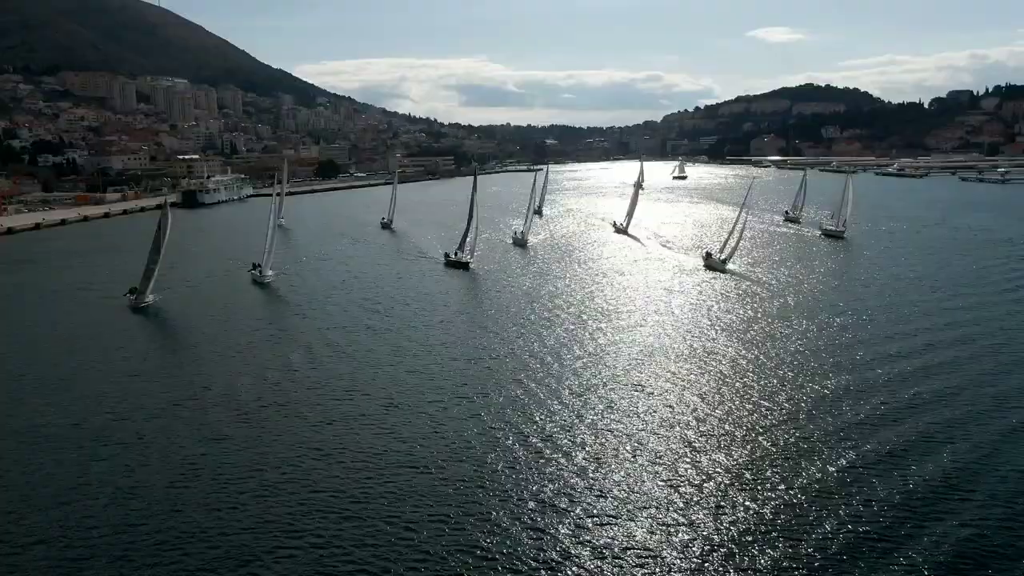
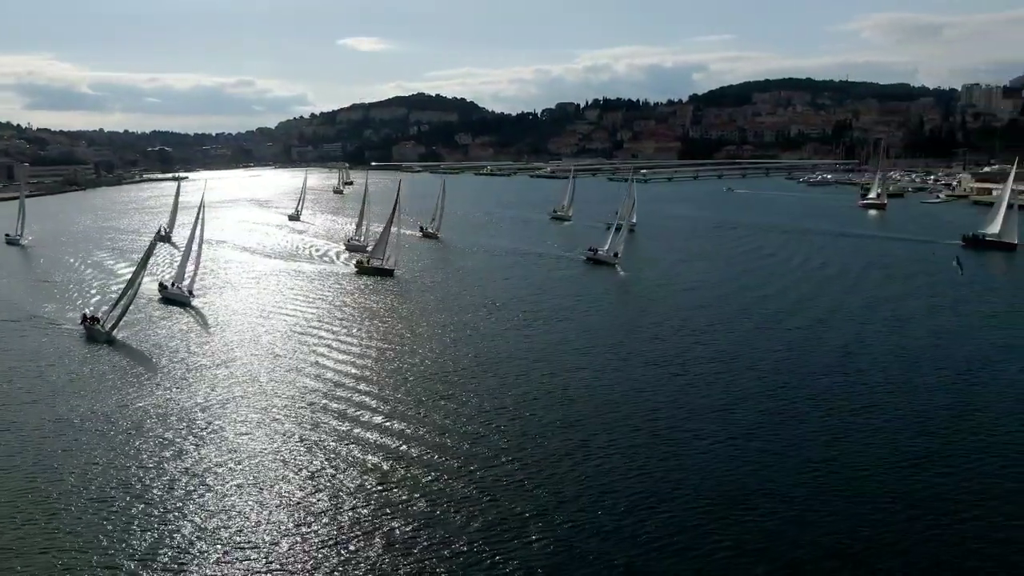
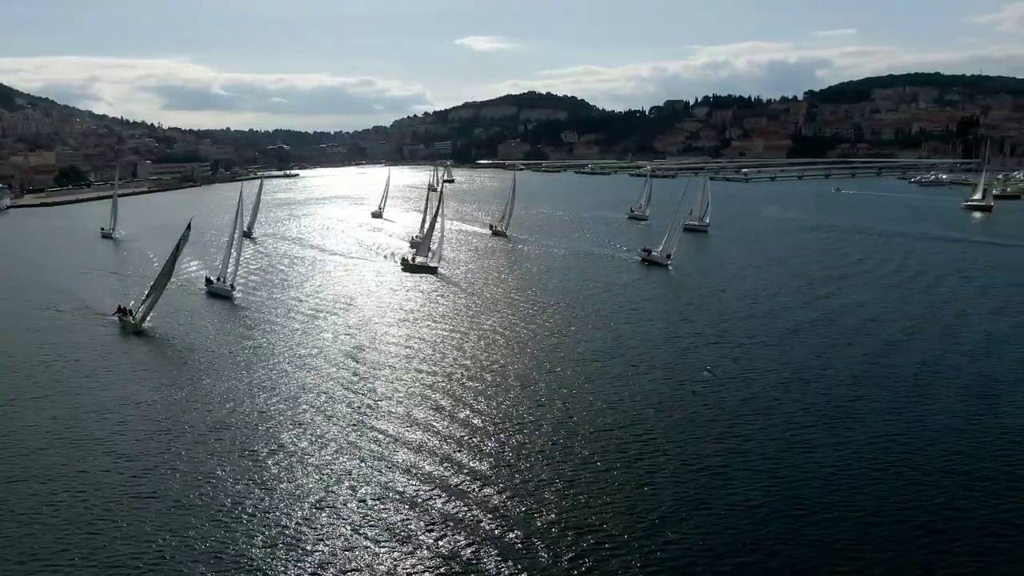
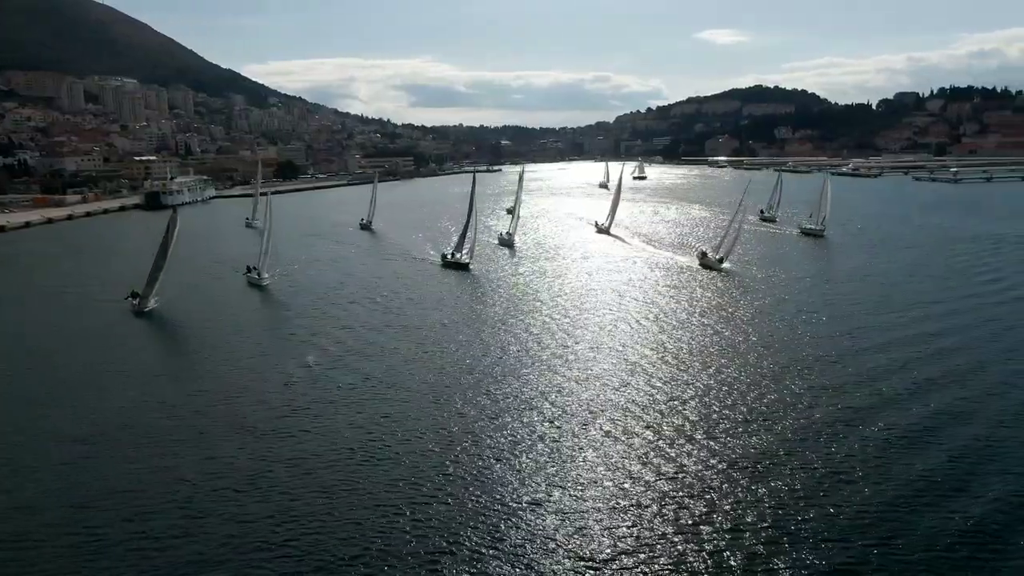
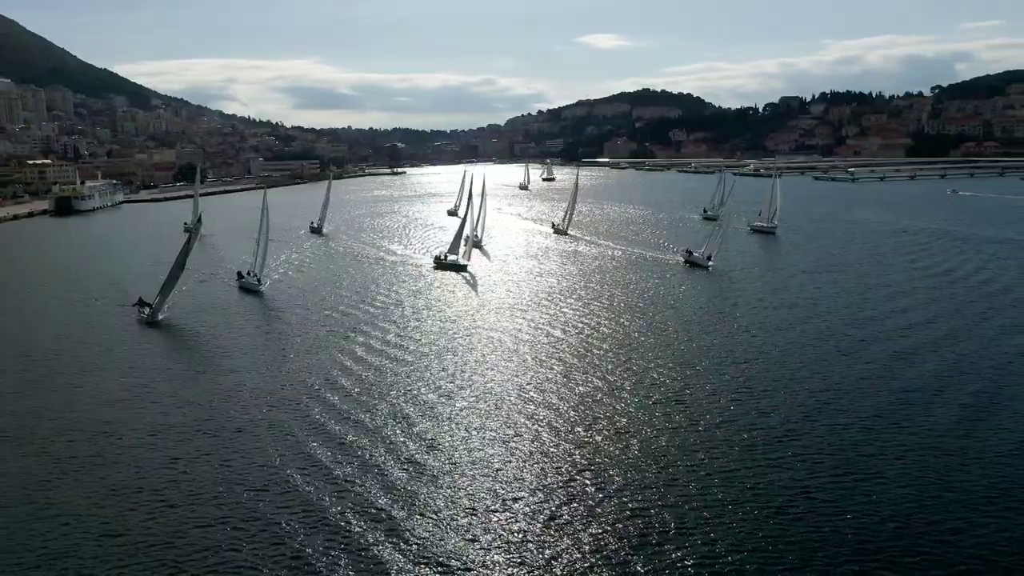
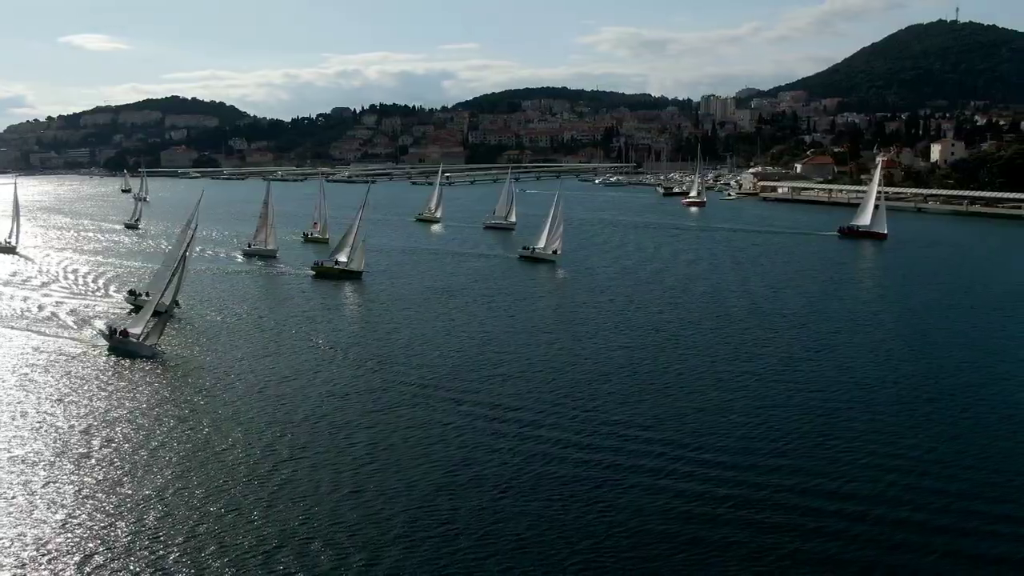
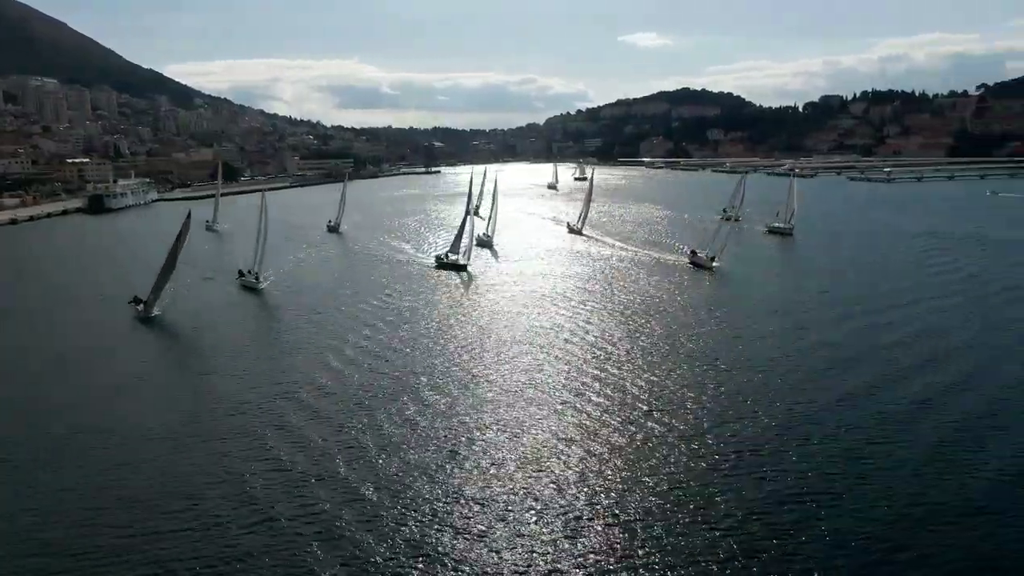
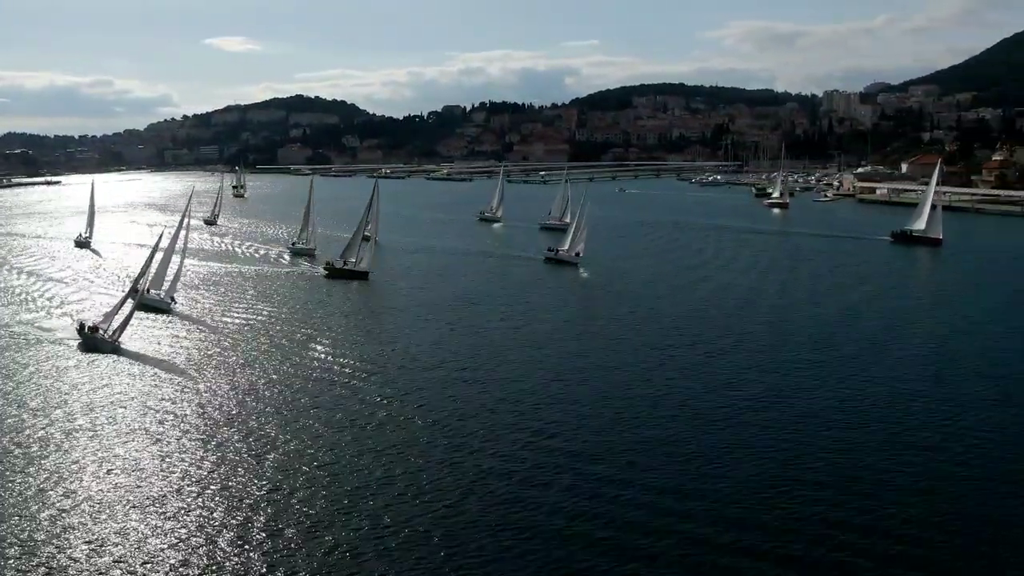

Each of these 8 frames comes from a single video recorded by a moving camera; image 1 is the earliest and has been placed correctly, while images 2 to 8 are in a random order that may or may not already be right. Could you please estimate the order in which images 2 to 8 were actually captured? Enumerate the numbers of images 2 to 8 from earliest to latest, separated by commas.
4, 7, 5, 3, 2, 8, 6
